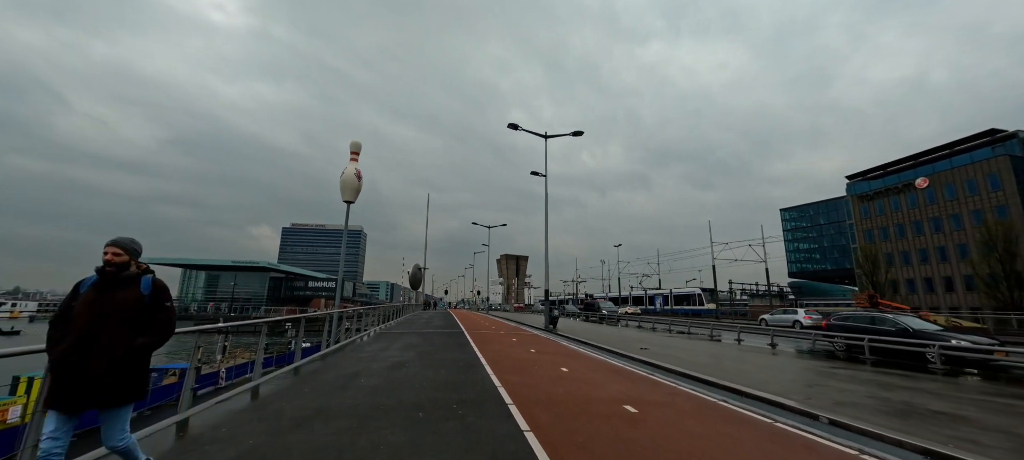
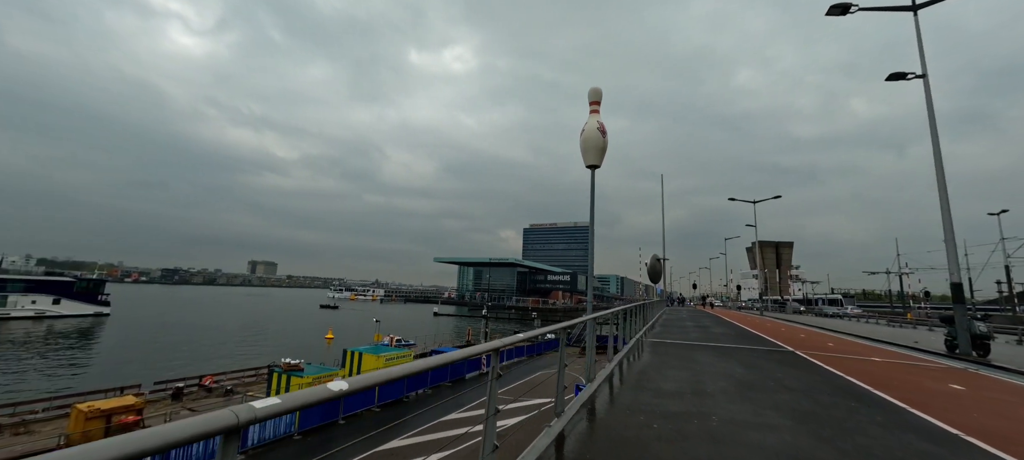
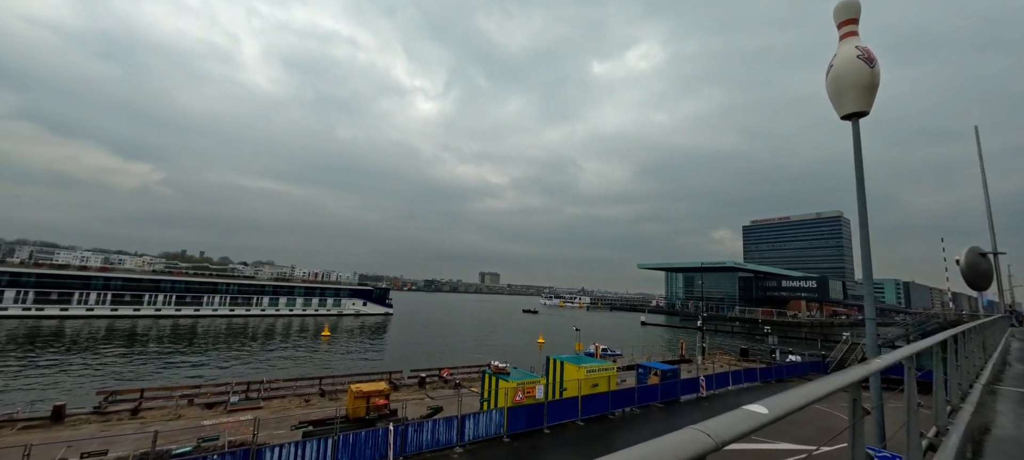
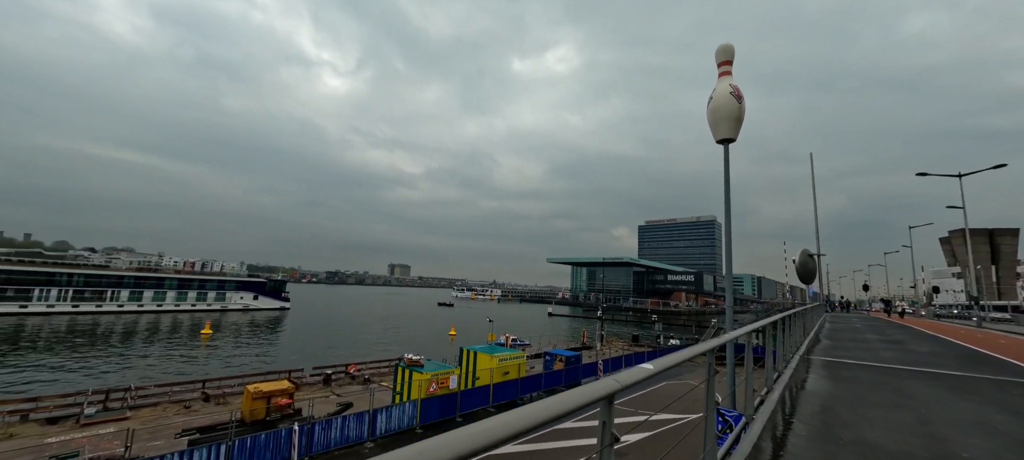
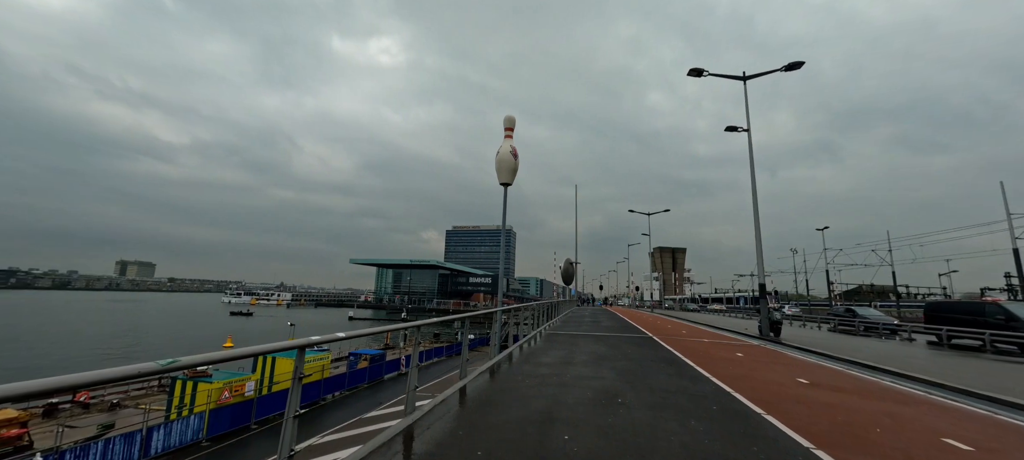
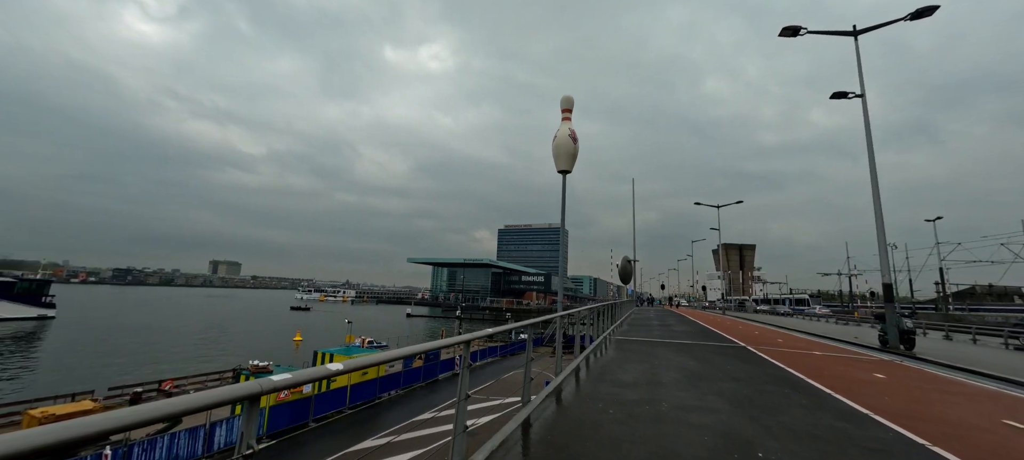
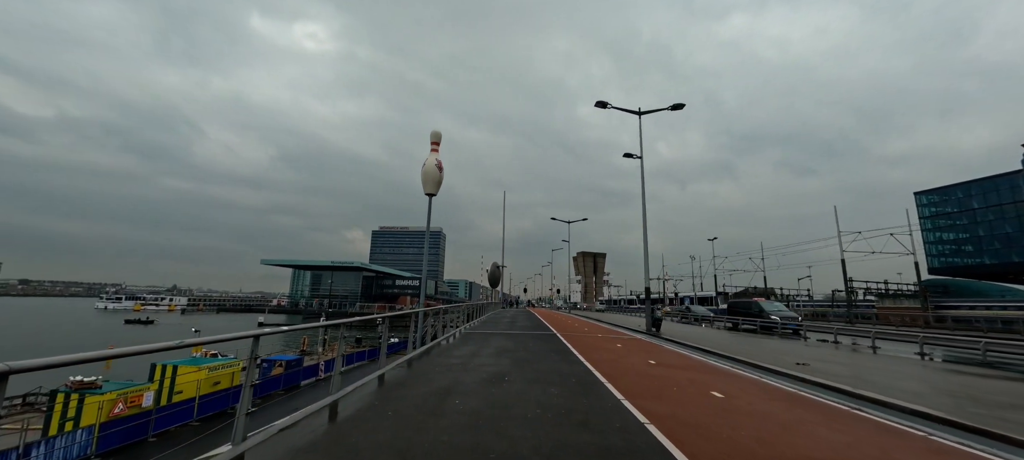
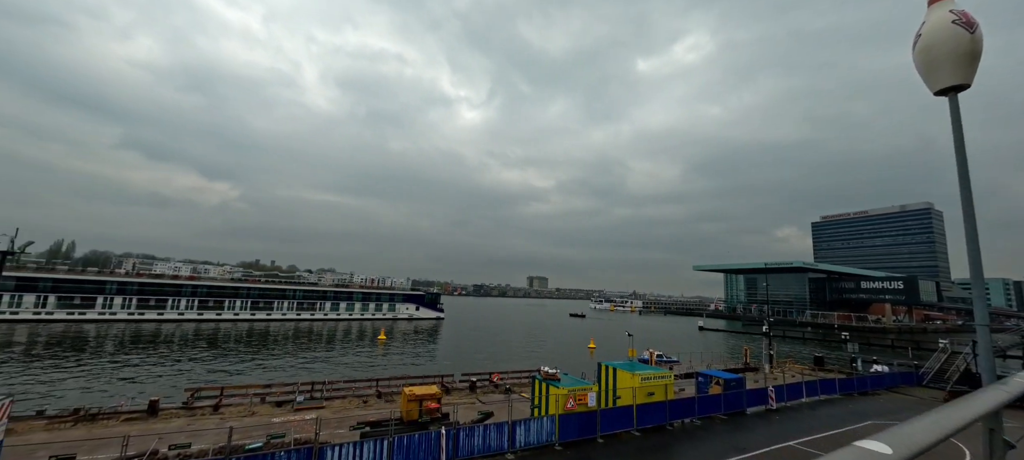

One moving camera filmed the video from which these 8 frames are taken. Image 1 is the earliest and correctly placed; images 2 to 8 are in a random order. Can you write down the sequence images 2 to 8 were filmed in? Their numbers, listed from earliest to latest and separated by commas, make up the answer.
7, 5, 6, 2, 4, 3, 8
